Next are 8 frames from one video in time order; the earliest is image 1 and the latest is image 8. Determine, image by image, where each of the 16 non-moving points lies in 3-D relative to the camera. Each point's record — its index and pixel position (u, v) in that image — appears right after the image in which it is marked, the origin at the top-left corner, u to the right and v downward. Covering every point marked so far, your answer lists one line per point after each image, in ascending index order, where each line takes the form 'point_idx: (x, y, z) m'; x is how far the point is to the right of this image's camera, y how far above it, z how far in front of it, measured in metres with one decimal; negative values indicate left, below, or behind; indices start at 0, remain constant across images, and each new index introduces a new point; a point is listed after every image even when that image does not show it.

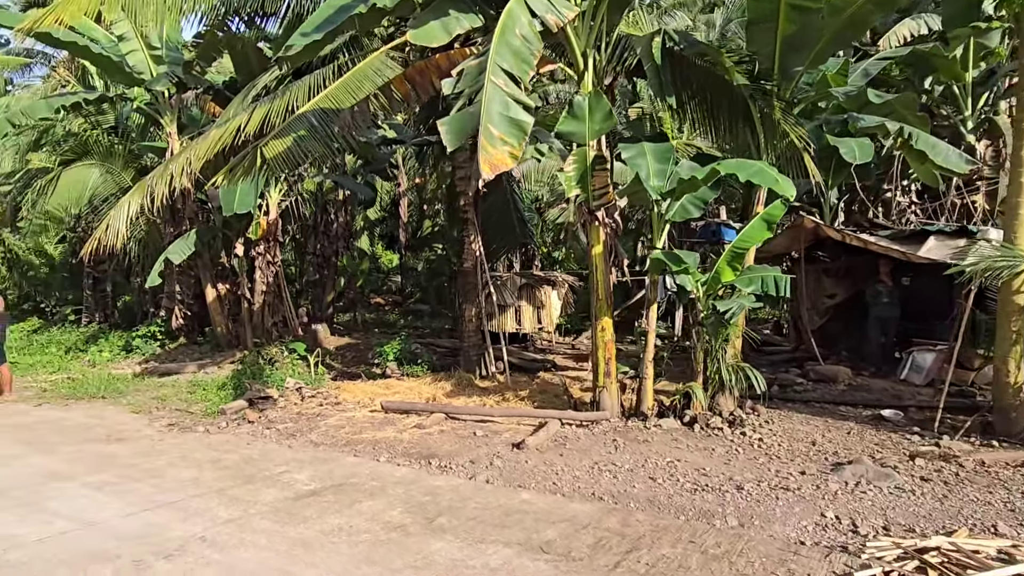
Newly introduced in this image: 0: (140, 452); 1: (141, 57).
0: (-3.0, -1.3, +5.2) m
1: (-6.1, +3.8, +10.5) m
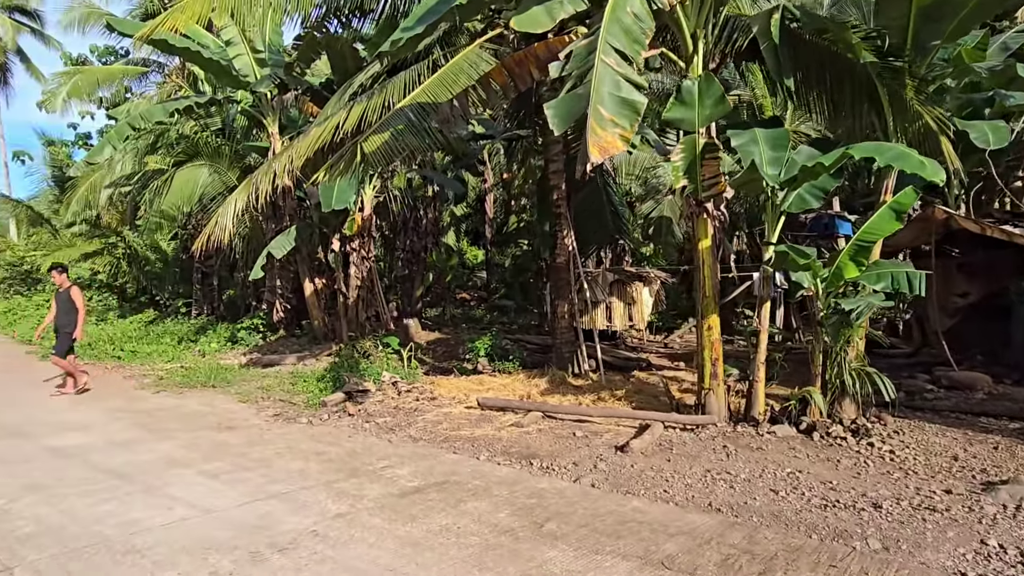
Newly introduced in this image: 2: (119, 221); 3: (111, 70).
0: (-2.2, -1.3, +5.4) m
1: (-4.5, +3.9, +10.9) m
2: (-10.3, +1.8, +16.8) m
3: (-10.3, +5.6, +16.5) m
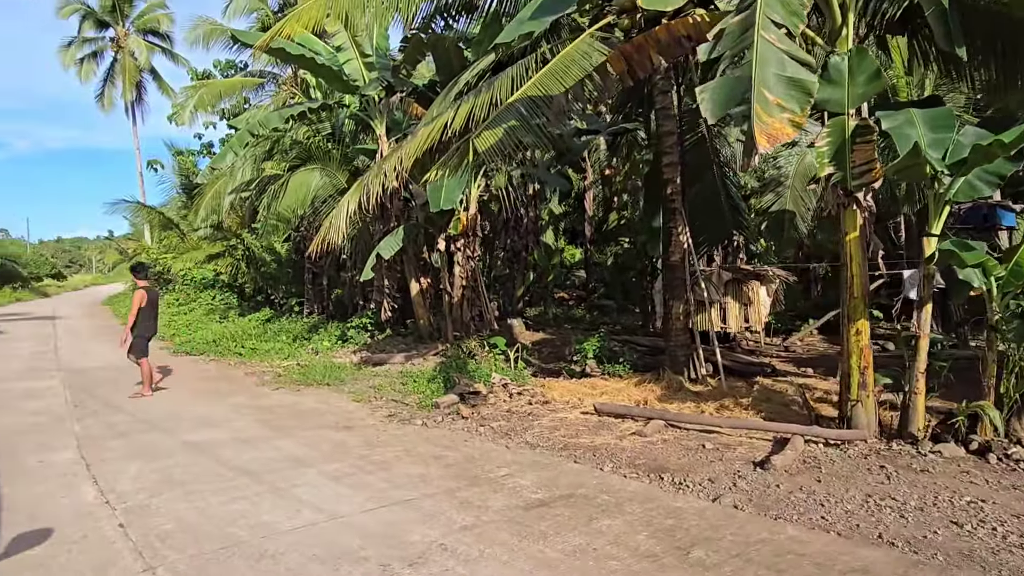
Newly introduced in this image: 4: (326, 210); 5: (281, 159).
0: (-1.2, -1.3, +5.3) m
1: (-2.7, +3.9, +11.2) m
2: (-7.6, +1.8, +17.8) m
3: (-7.7, +5.6, +17.5) m
4: (-3.6, +1.5, +12.3) m
5: (-4.7, +2.6, +13.0) m
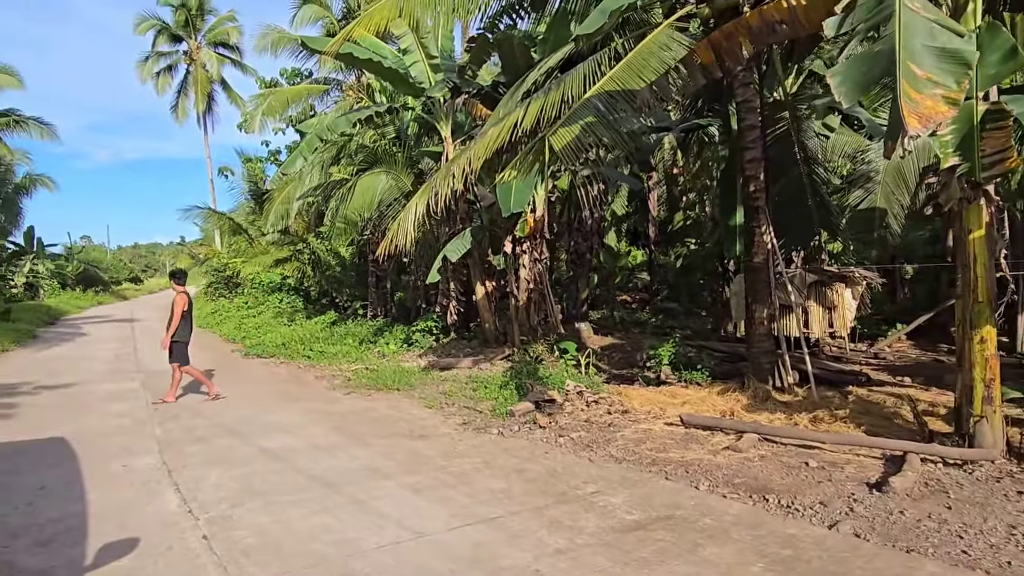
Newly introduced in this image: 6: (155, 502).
0: (-0.5, -1.3, +5.2) m
1: (-1.6, +3.8, +11.1) m
2: (-5.9, +1.7, +18.1) m
3: (-6.0, +5.5, +17.8) m
4: (-2.3, +1.4, +12.3) m
5: (-3.4, +2.5, +13.1) m
6: (-2.3, -1.4, +4.2) m
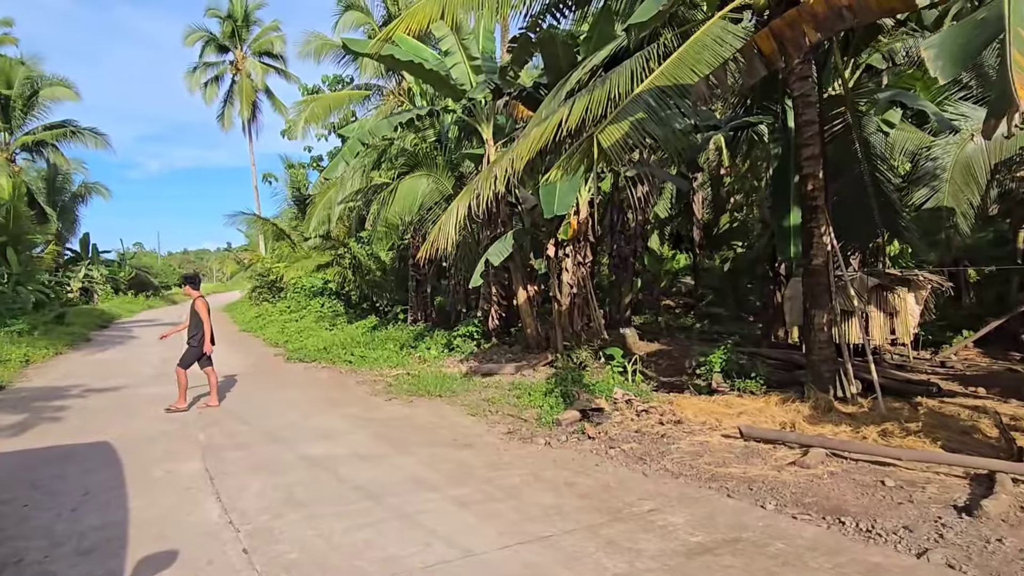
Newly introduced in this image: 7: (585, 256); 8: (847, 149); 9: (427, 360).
0: (-0.2, -1.4, +4.9) m
1: (-0.8, +3.8, +11.0) m
2: (-4.7, +1.6, +18.2) m
3: (-4.8, +5.4, +18.0) m
4: (-1.5, +1.3, +12.2) m
5: (-2.5, +2.5, +13.1) m
6: (-2.0, -1.4, +4.1) m
7: (+1.2, +0.5, +10.3) m
8: (+4.2, +1.7, +8.0) m
9: (-1.5, -1.2, +11.0) m
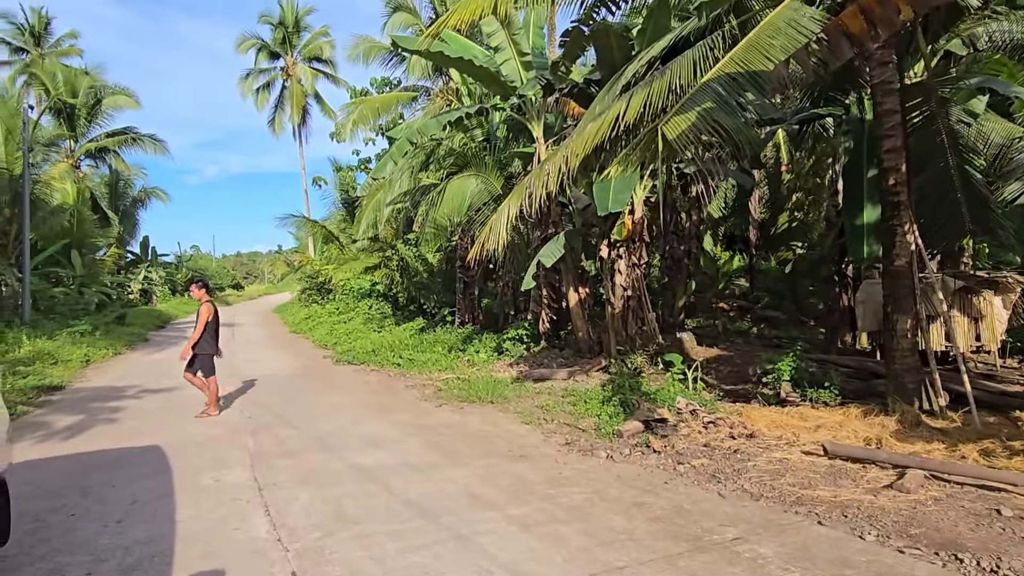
0: (+0.3, -1.4, +4.6) m
1: (0.0, +3.7, +10.7) m
2: (-3.4, +1.5, +18.2) m
3: (-3.5, +5.3, +17.9) m
4: (-0.6, +1.3, +12.0) m
5: (-1.5, +2.4, +12.9) m
6: (-1.6, -1.4, +3.9) m
7: (+2.0, +0.5, +9.8) m
8: (+4.8, +1.7, +7.4) m
9: (-0.6, -1.3, +10.8) m
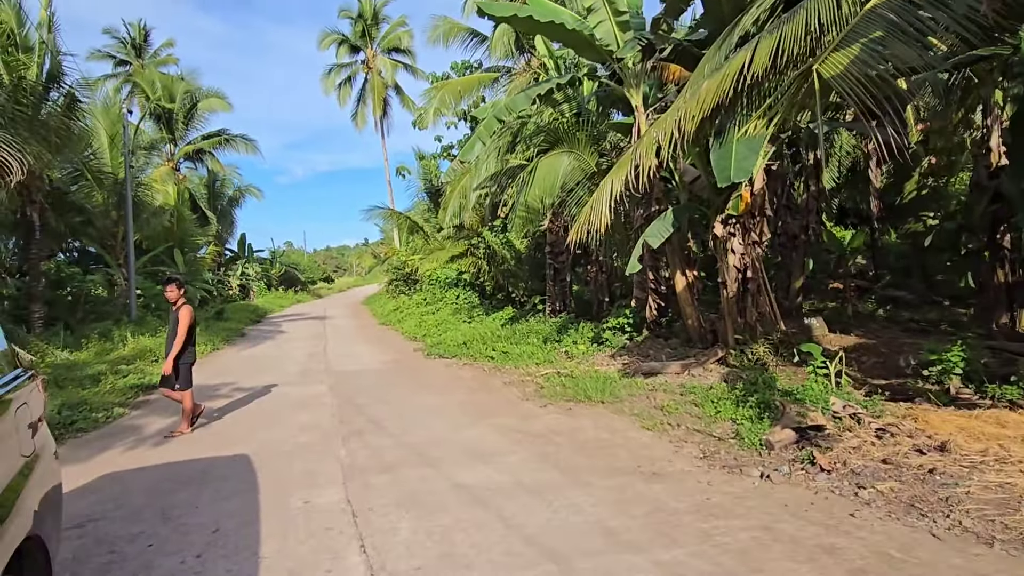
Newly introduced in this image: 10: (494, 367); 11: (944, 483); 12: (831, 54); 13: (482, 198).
0: (+1.1, -1.3, +3.7) m
1: (+1.4, +3.9, +9.7) m
2: (-0.9, +1.8, +17.6) m
3: (-1.2, +5.6, +17.3) m
4: (+1.1, +1.6, +11.1) m
5: (+0.2, +2.6, +12.1) m
6: (-0.9, -1.4, +3.2) m
7: (+3.4, +0.7, +8.7) m
8: (+5.9, +2.0, +5.8) m
9: (+1.0, -1.1, +10.0) m
10: (-0.3, -1.2, +9.8) m
11: (+2.6, -1.2, +3.9) m
12: (+2.3, +1.7, +4.6) m
13: (-0.7, +2.1, +14.4) m
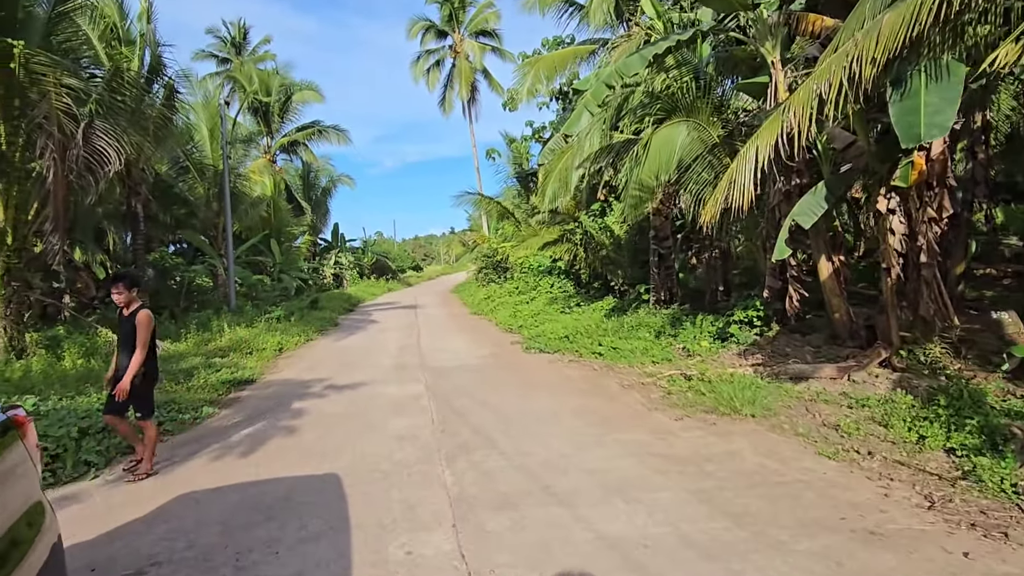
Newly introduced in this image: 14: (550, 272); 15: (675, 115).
0: (+1.8, -1.2, +2.5) m
1: (+2.9, +4.1, +8.3) m
2: (+1.6, +2.1, +16.4) m
3: (+1.3, +5.9, +16.1) m
4: (+2.8, +1.7, +9.8) m
5: (+2.0, +2.8, +10.9) m
6: (-0.2, -1.4, +2.3) m
7: (+4.7, +0.9, +7.1) m
8: (+6.8, +2.1, +3.9) m
9: (+2.5, -0.9, +8.7) m
10: (+1.3, -1.0, +8.8) m
11: (+3.3, -1.1, +2.5) m
12: (+3.1, +1.7, +3.2) m
13: (+1.4, +2.4, +13.3) m
14: (+1.1, +0.5, +19.4) m
15: (+2.5, +2.7, +9.8) m
